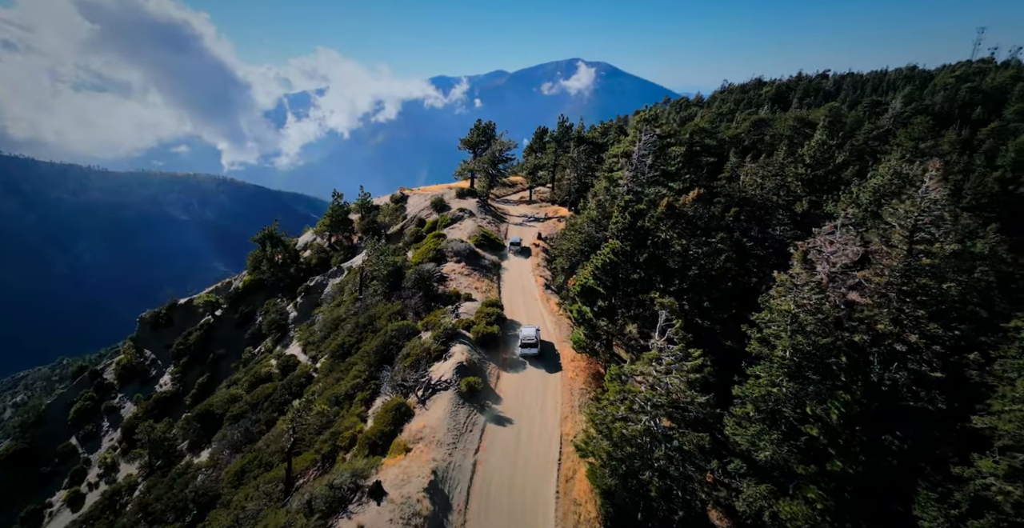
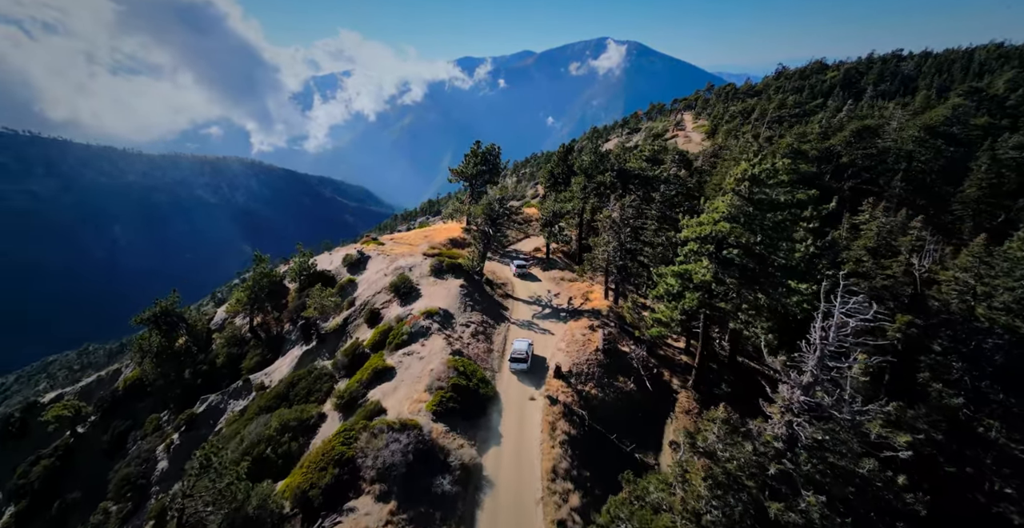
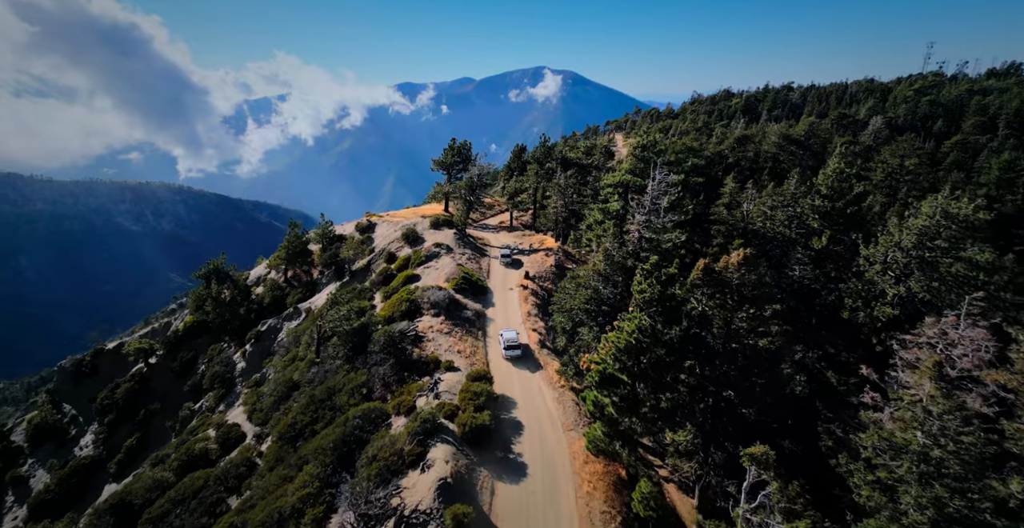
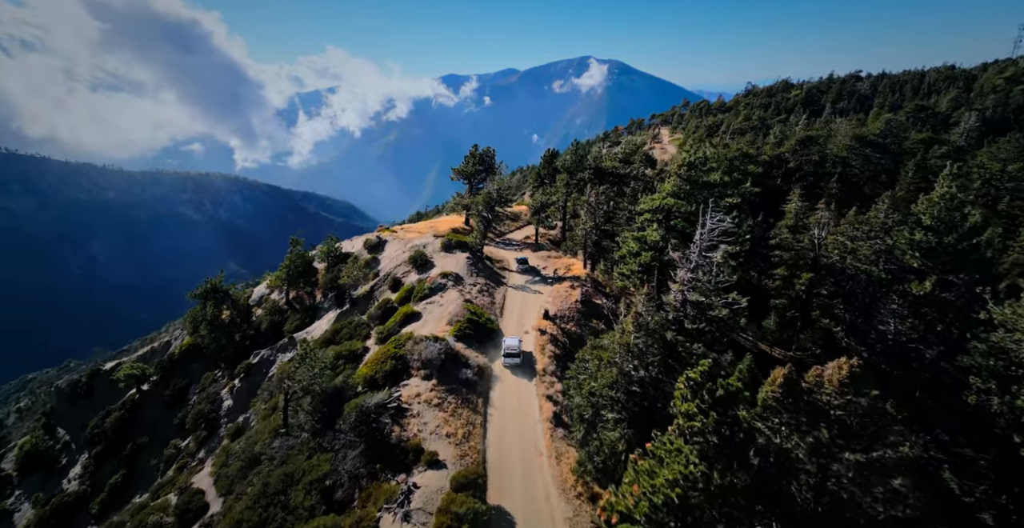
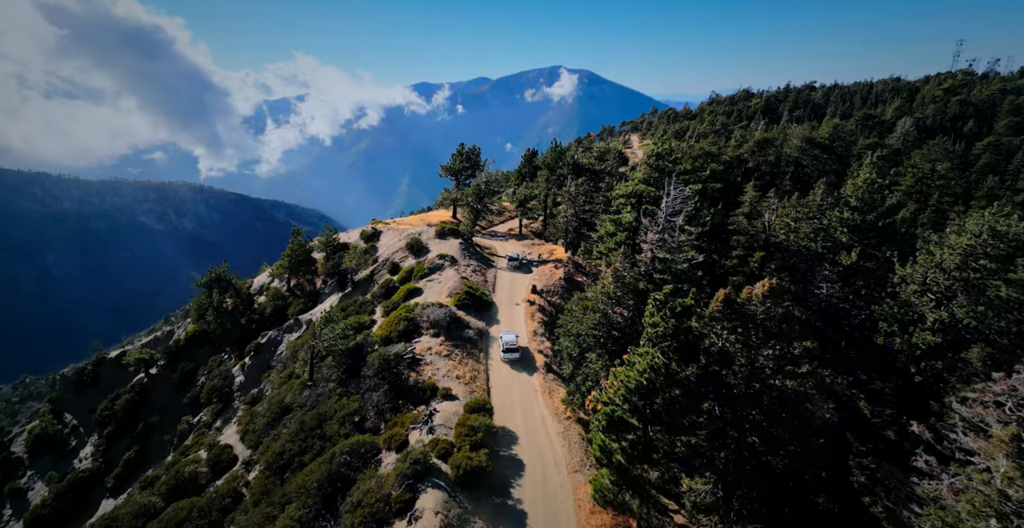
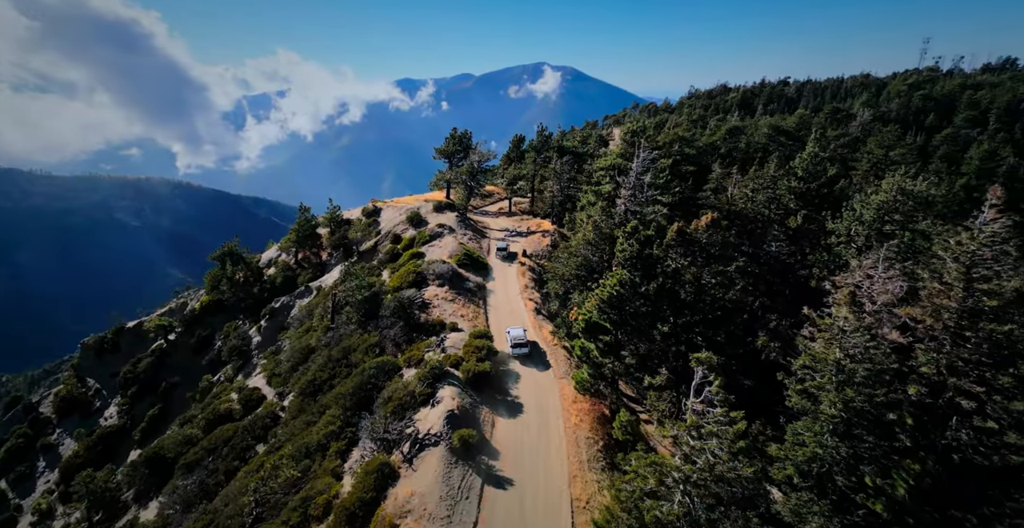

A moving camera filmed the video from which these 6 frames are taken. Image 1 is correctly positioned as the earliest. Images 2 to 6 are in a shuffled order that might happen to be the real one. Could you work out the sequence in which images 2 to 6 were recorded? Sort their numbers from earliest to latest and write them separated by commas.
6, 3, 5, 4, 2
